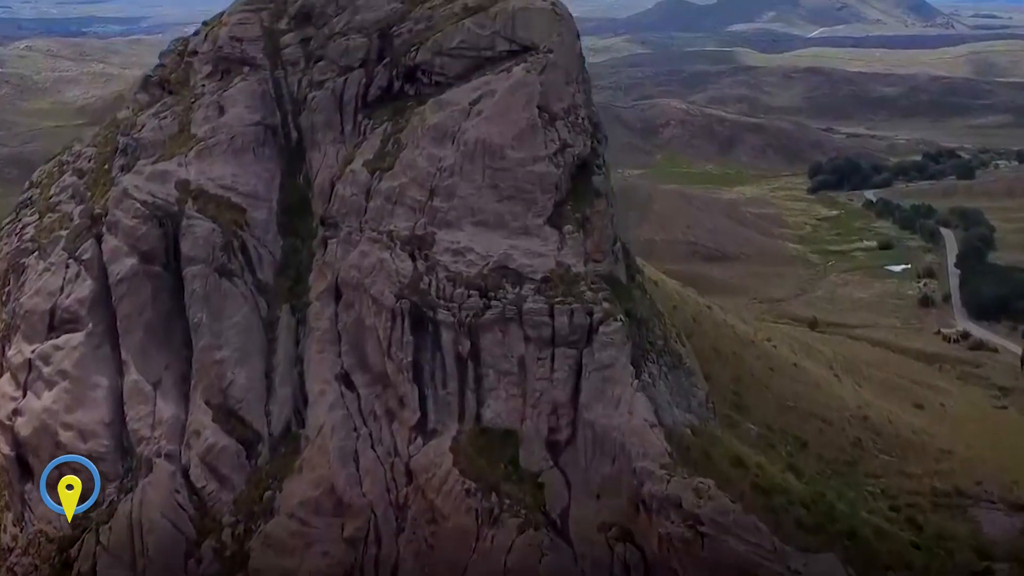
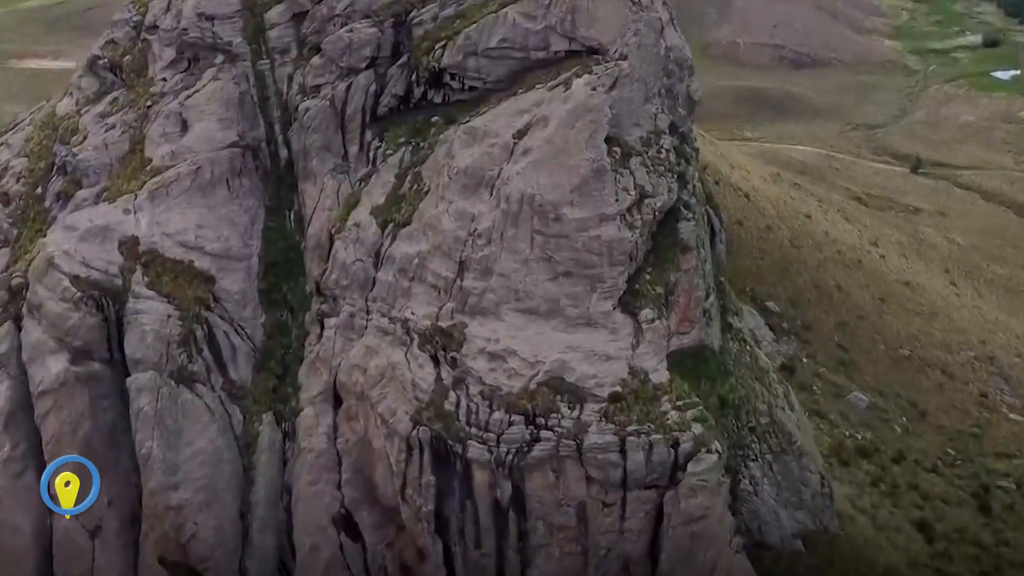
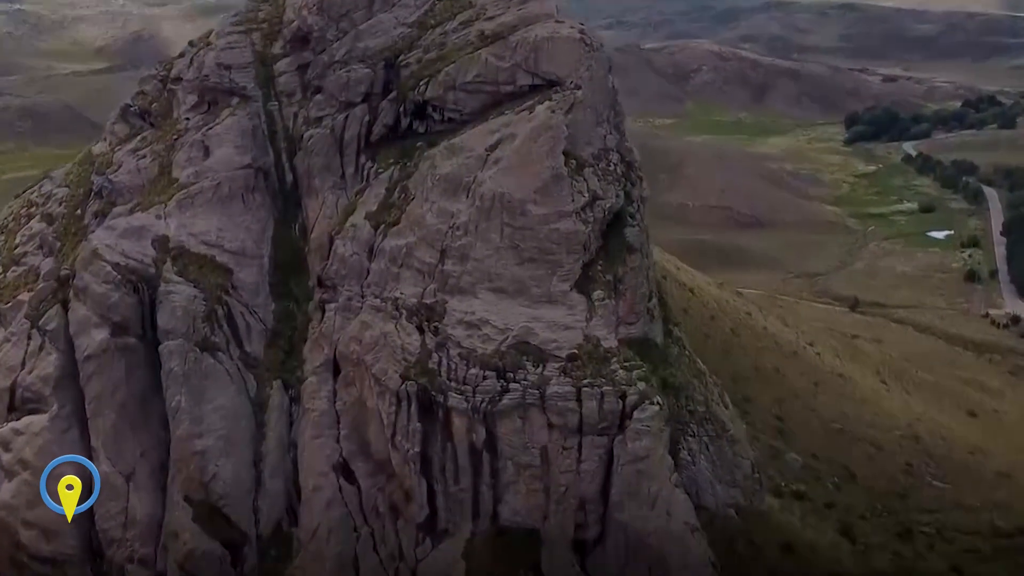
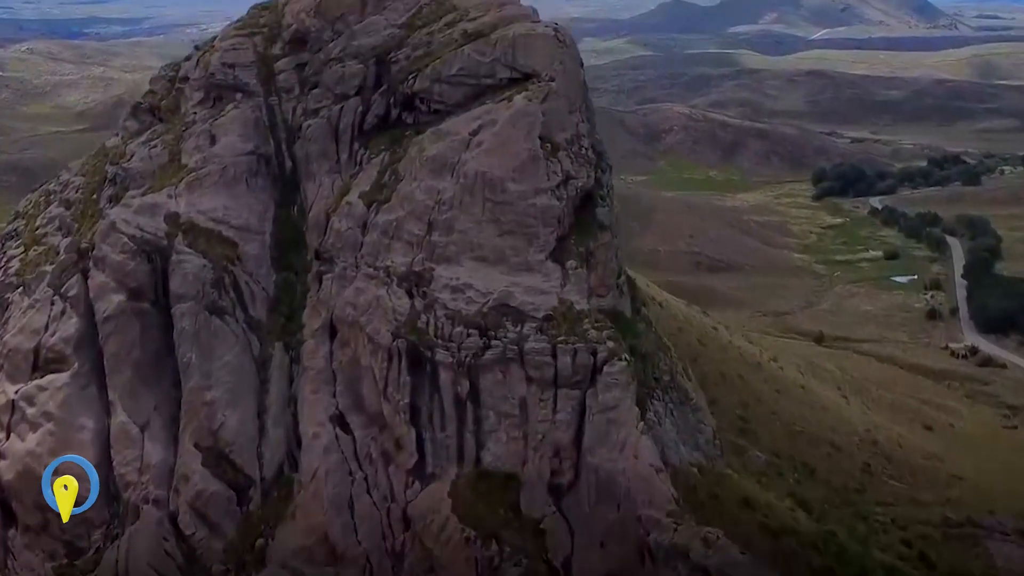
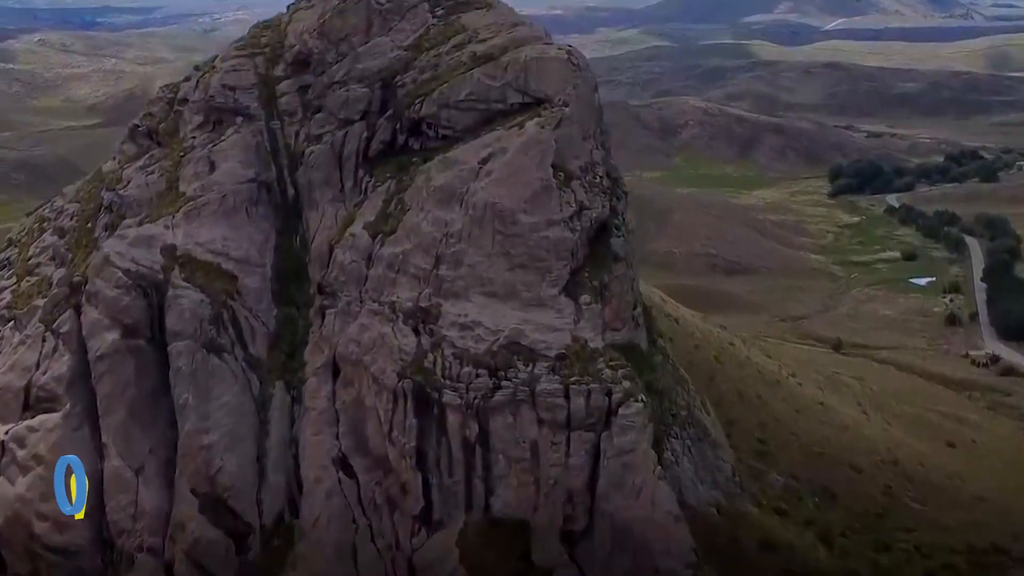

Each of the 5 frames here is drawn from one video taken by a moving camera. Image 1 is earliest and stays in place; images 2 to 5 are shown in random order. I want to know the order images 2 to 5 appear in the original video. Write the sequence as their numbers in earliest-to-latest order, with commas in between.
4, 5, 3, 2
